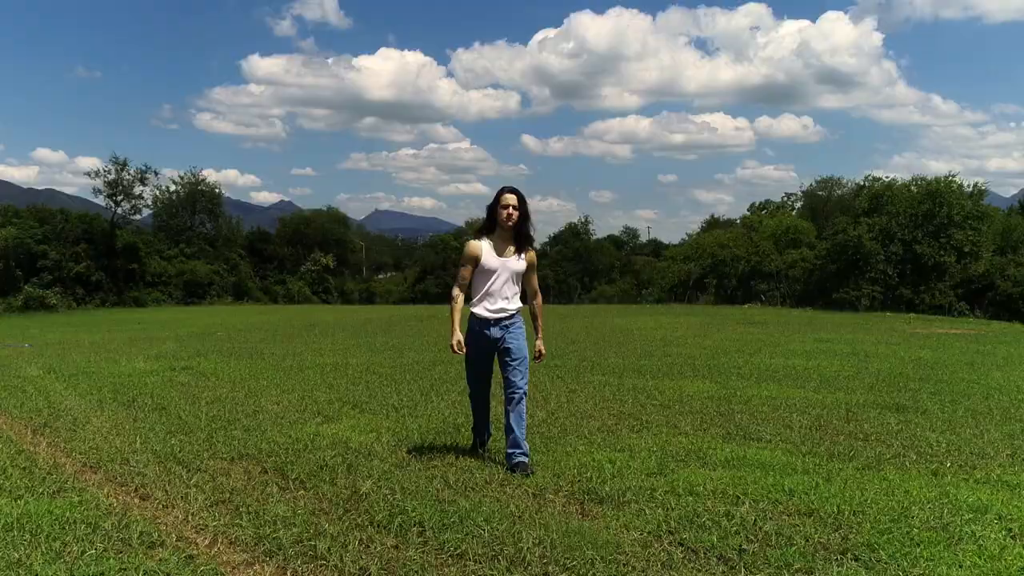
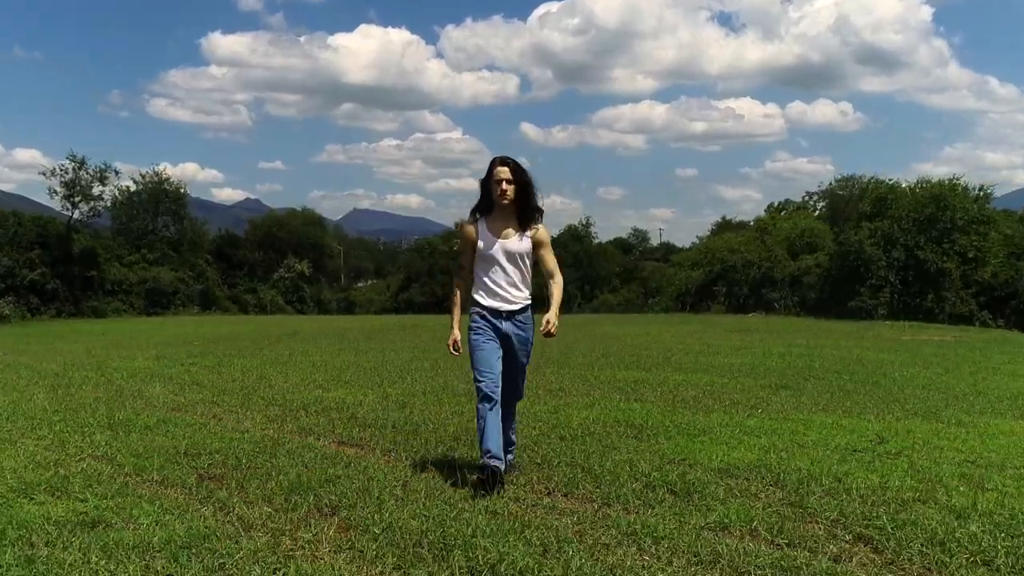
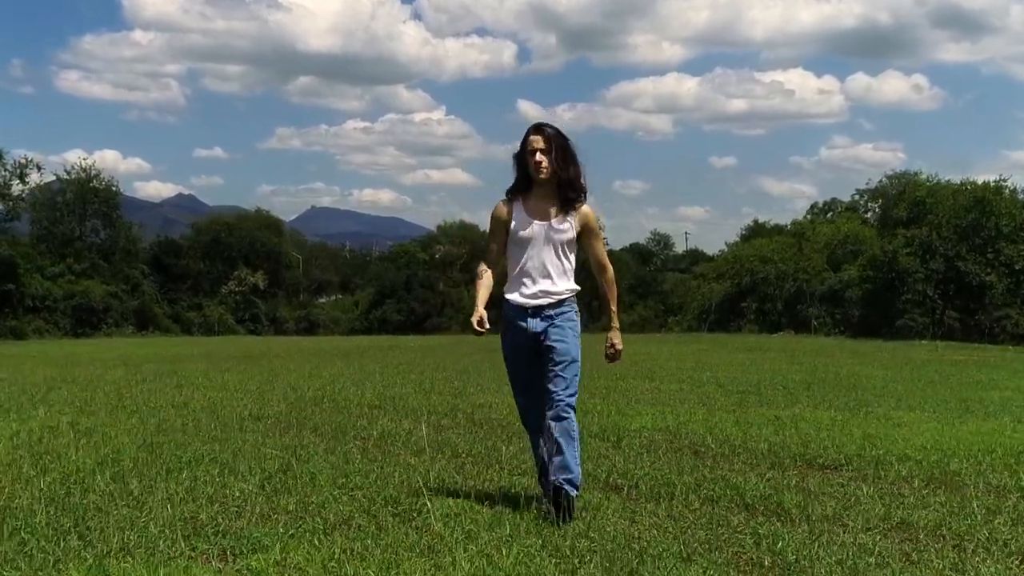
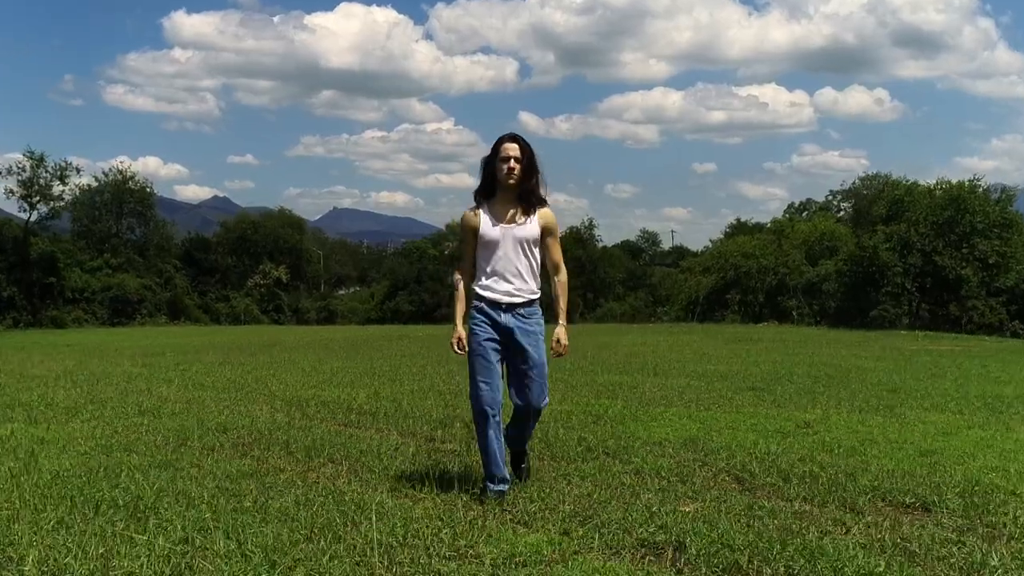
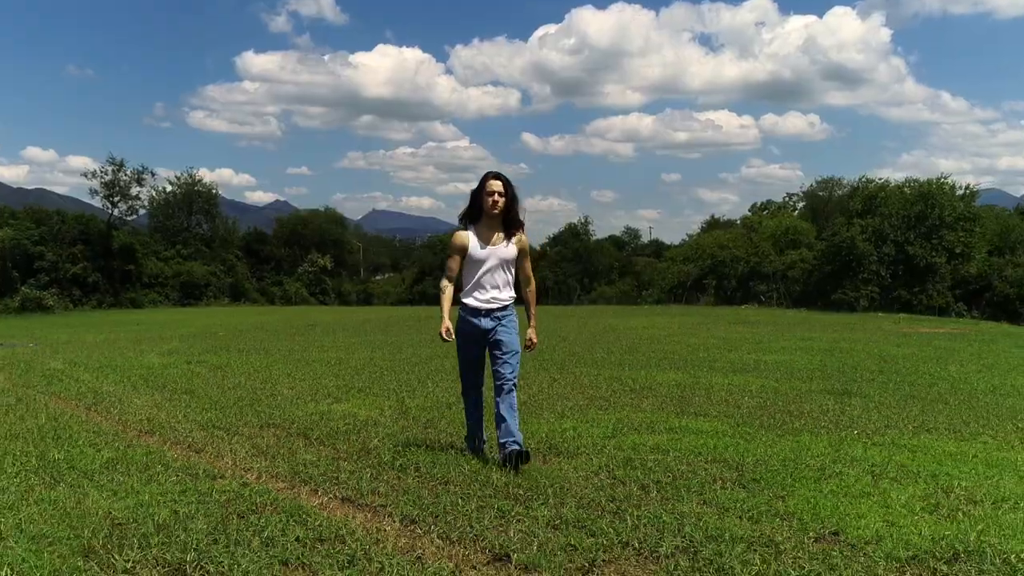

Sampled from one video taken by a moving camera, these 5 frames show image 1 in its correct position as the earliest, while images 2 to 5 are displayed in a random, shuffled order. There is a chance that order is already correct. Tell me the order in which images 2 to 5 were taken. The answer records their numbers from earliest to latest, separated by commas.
5, 2, 4, 3
